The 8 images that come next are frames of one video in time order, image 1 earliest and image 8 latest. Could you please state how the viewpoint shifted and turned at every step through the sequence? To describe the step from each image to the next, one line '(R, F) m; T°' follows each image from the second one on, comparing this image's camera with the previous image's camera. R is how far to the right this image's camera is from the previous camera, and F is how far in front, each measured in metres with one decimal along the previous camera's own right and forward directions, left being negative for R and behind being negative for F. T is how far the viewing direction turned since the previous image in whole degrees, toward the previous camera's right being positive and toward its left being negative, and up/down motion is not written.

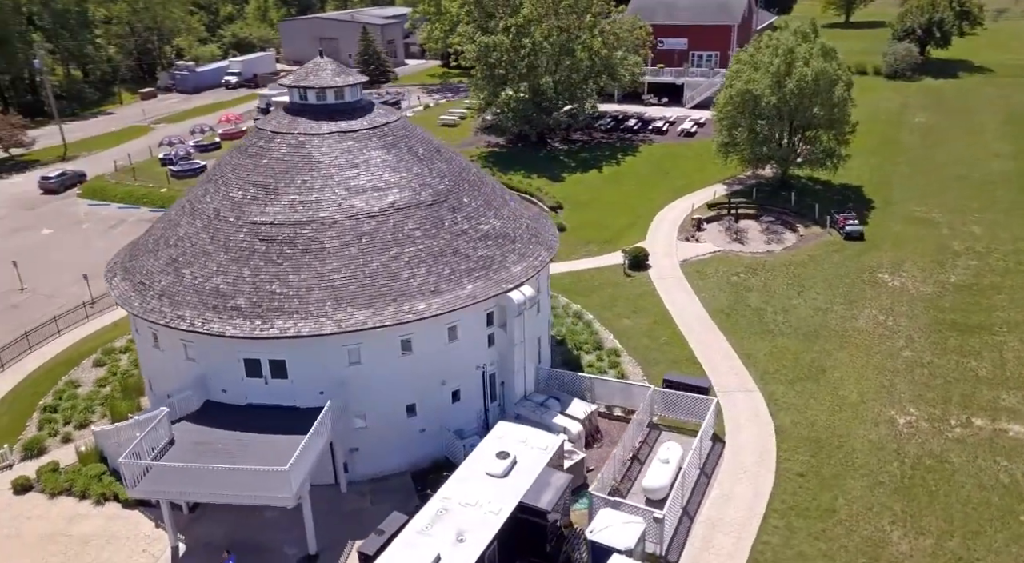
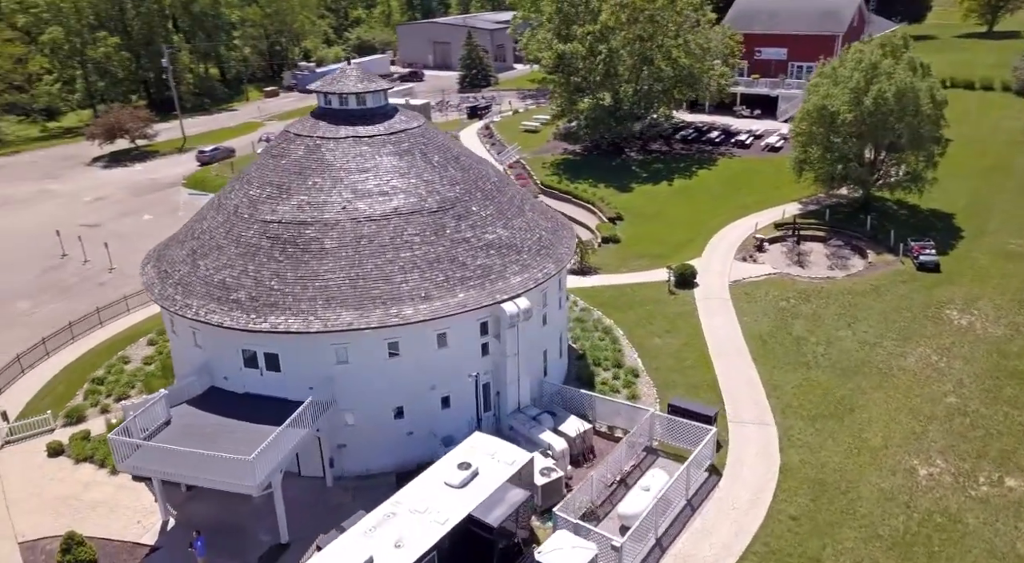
(+4.6, +0.5) m; -9°
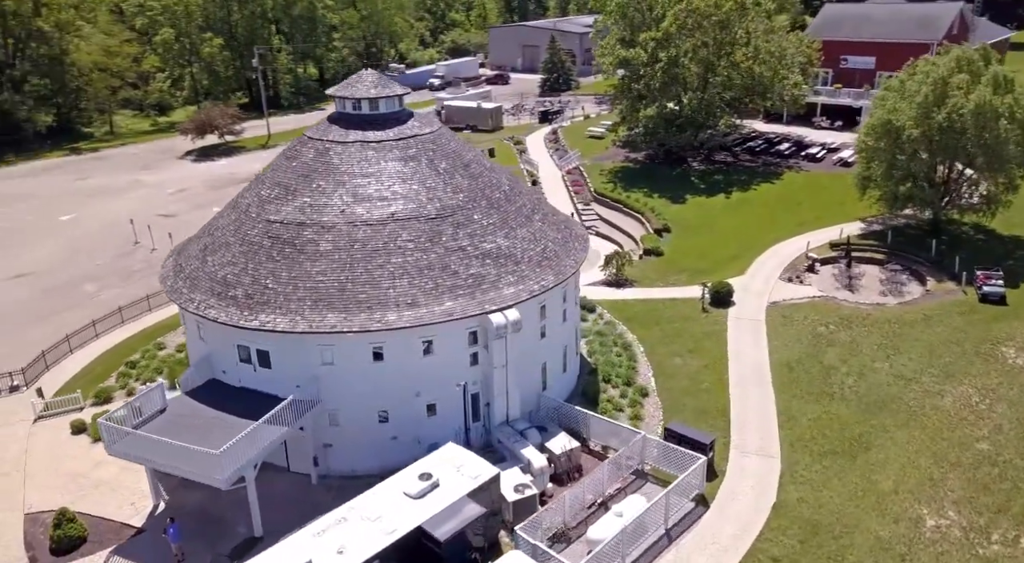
(+3.9, +0.6) m; -7°
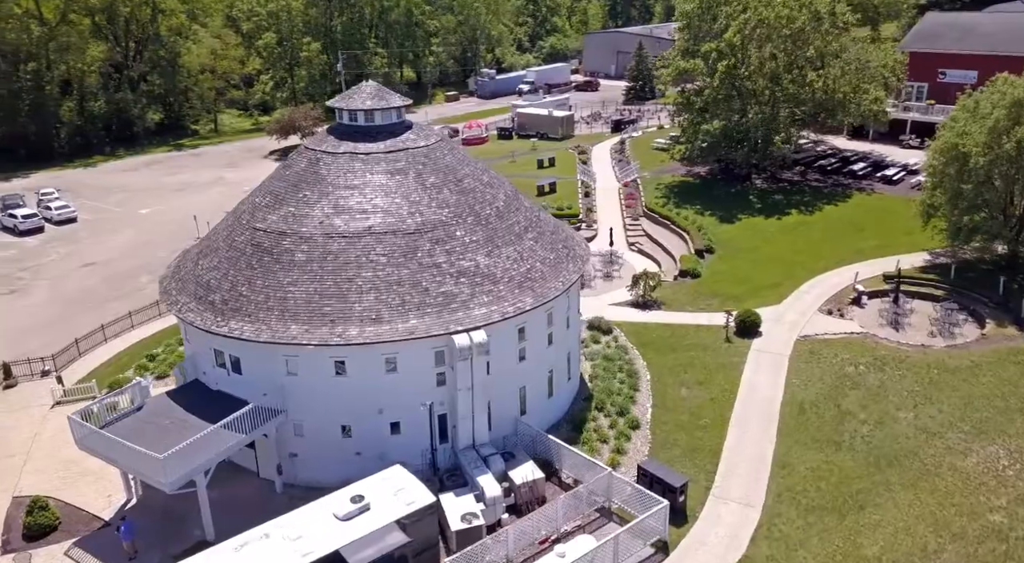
(+4.9, +1.3) m; -8°
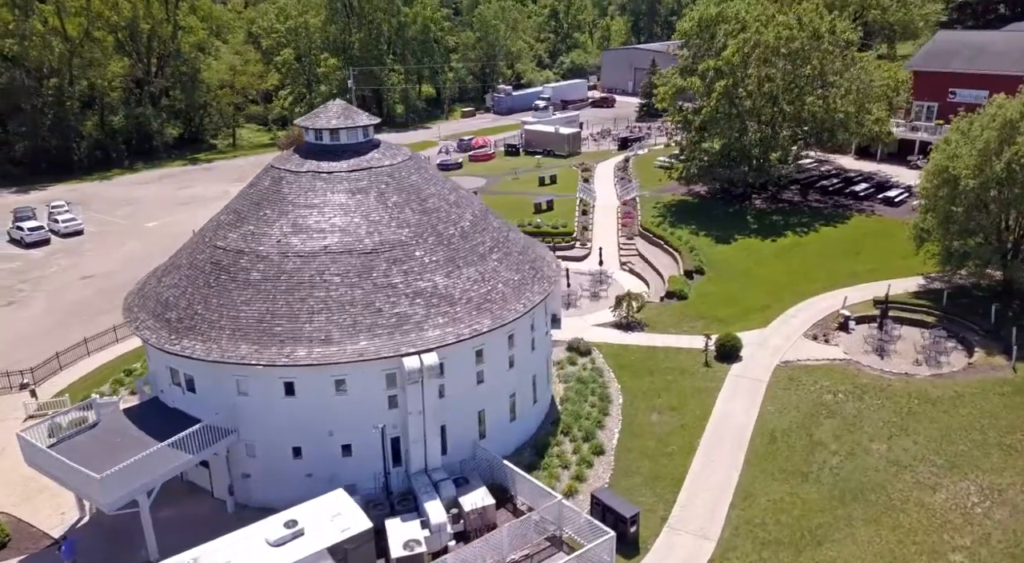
(+2.7, +0.4) m; -2°
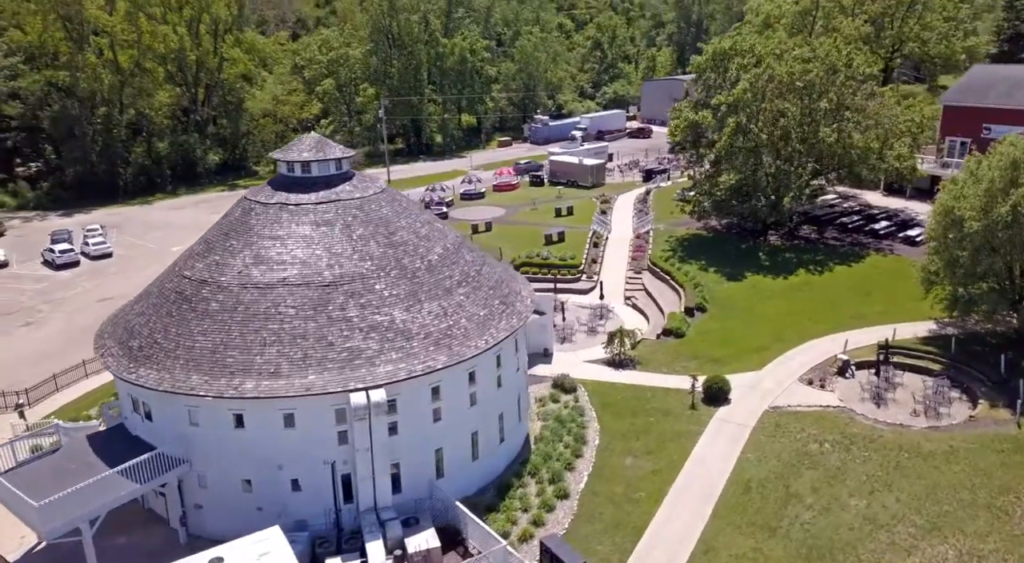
(+3.5, +0.7) m; -4°
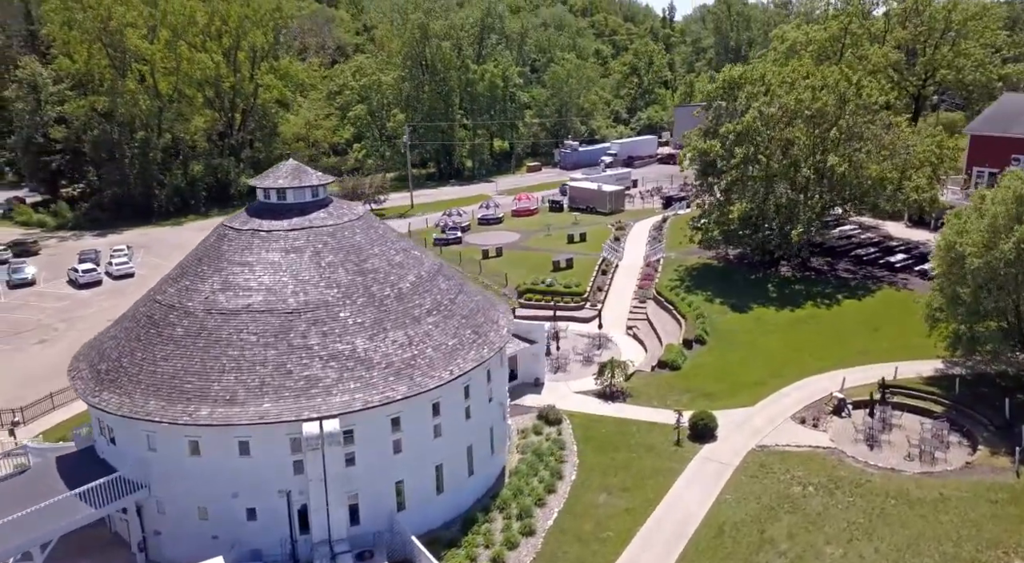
(+3.0, +0.6) m; -3°
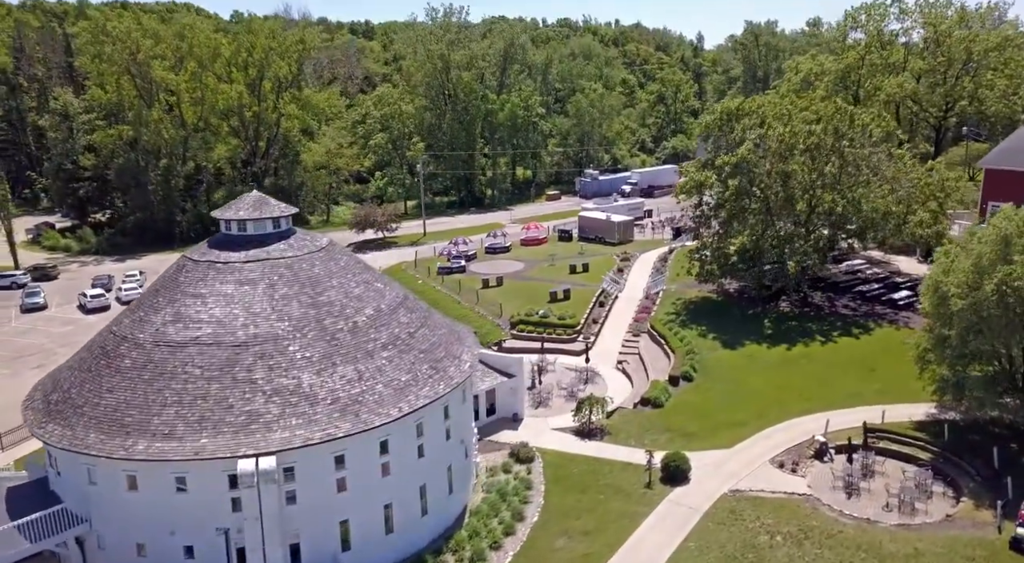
(+3.1, +0.7) m; -3°
